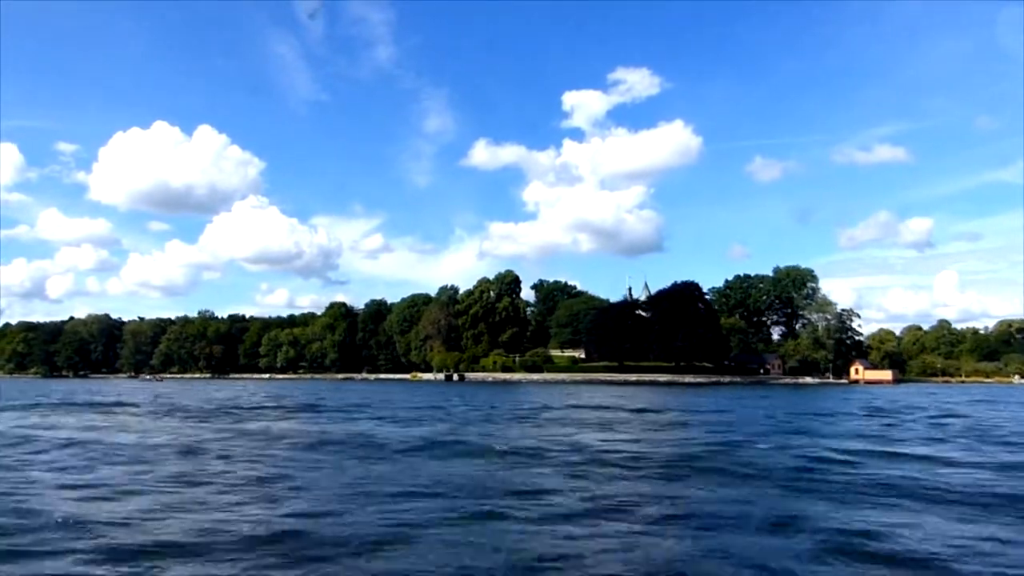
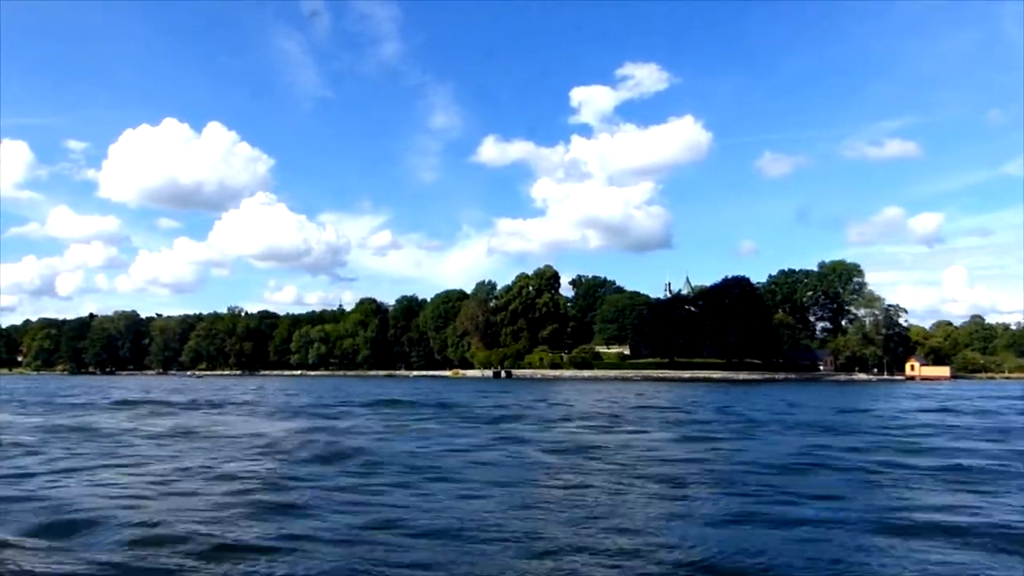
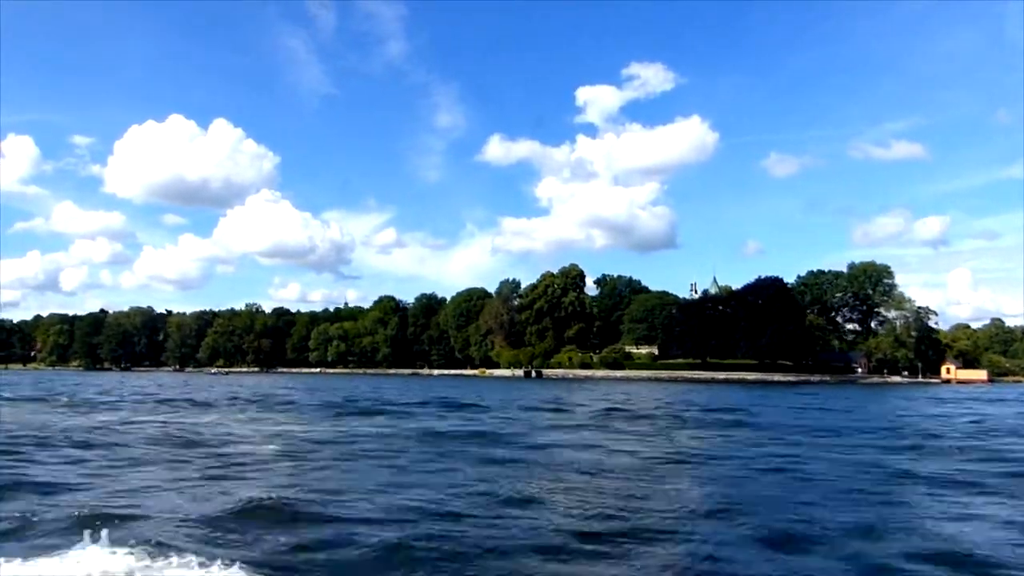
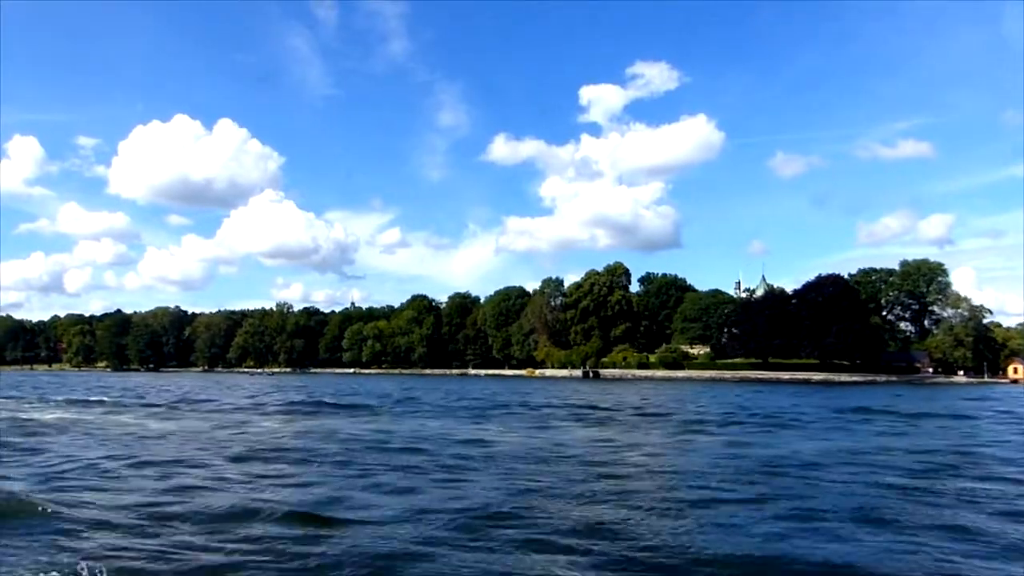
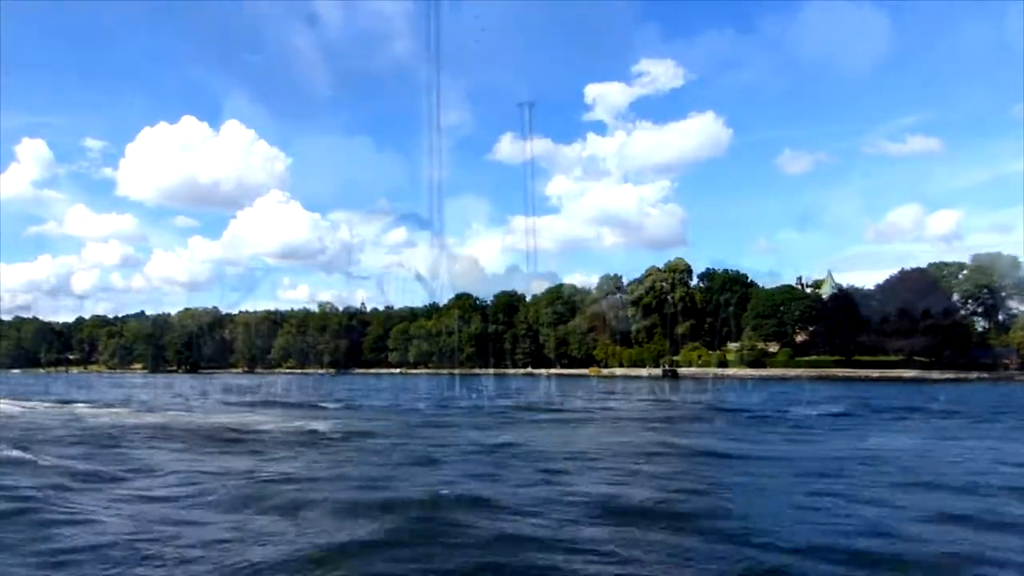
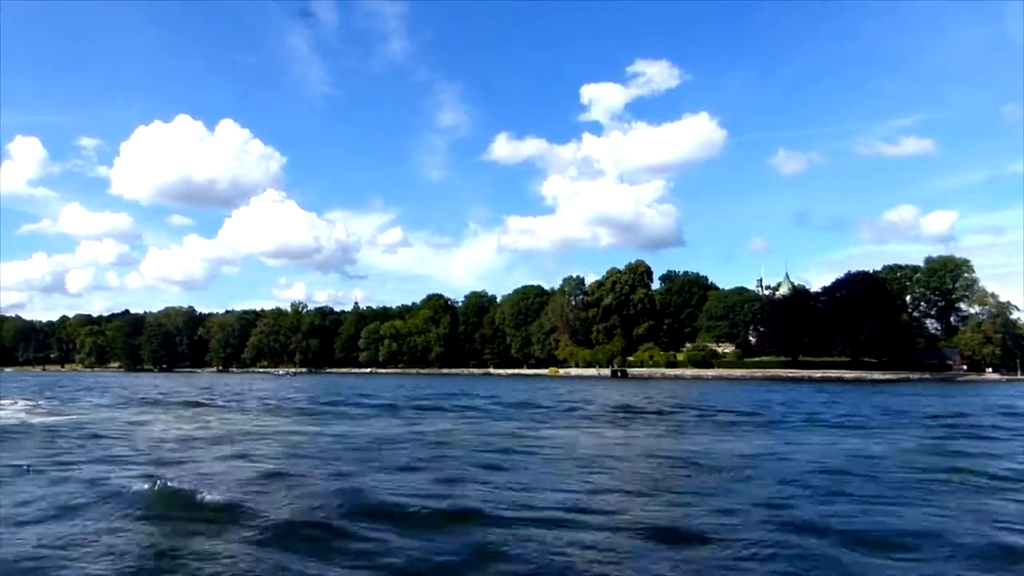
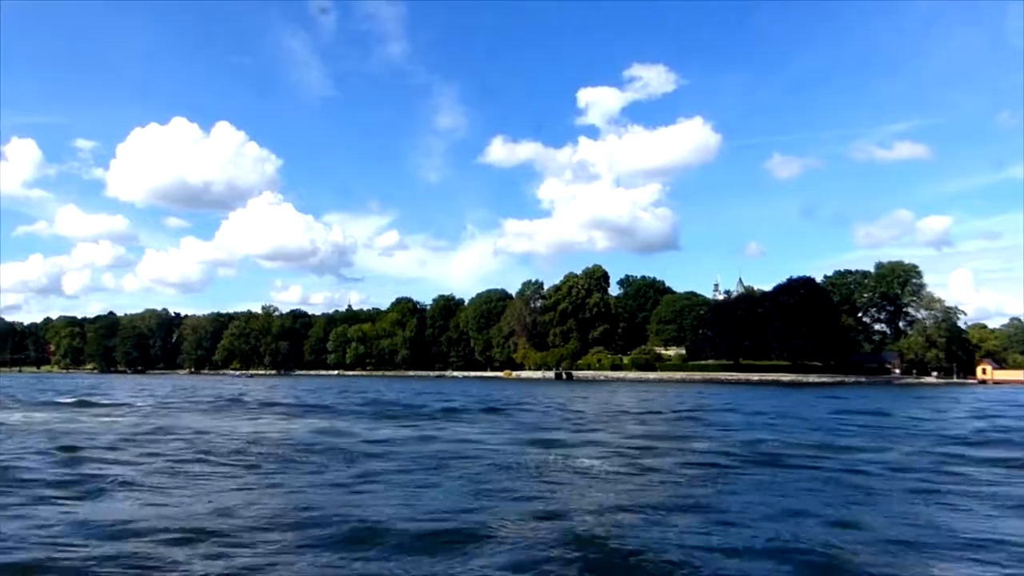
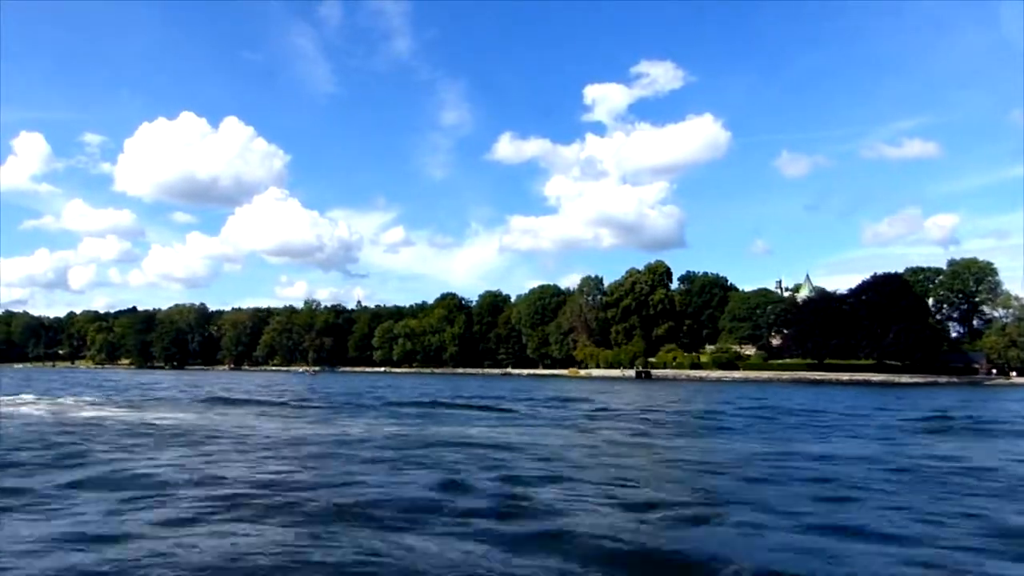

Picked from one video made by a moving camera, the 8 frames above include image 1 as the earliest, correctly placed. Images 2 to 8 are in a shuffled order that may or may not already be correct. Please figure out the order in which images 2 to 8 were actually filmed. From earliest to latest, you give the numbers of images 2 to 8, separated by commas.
2, 3, 7, 4, 6, 8, 5
